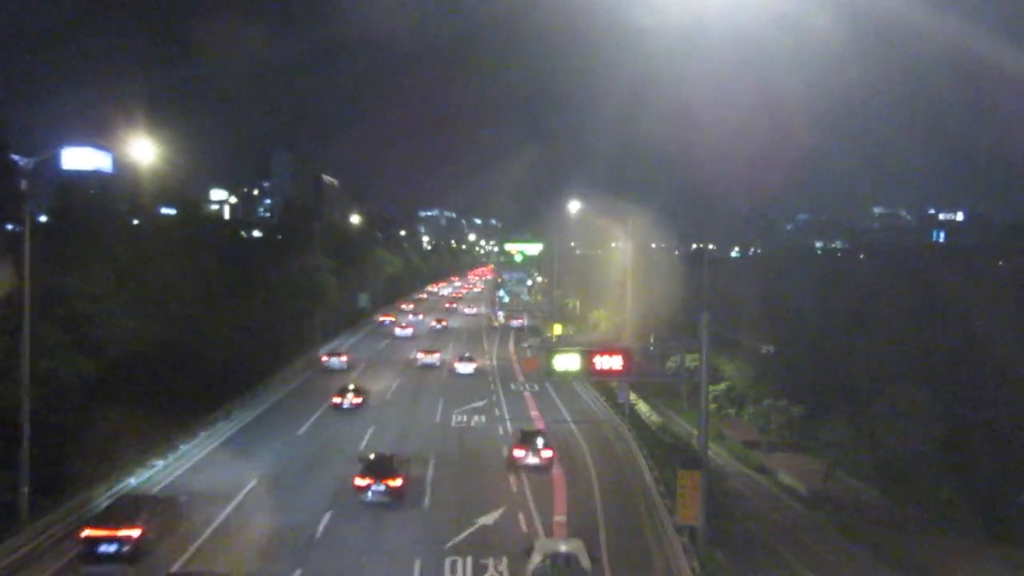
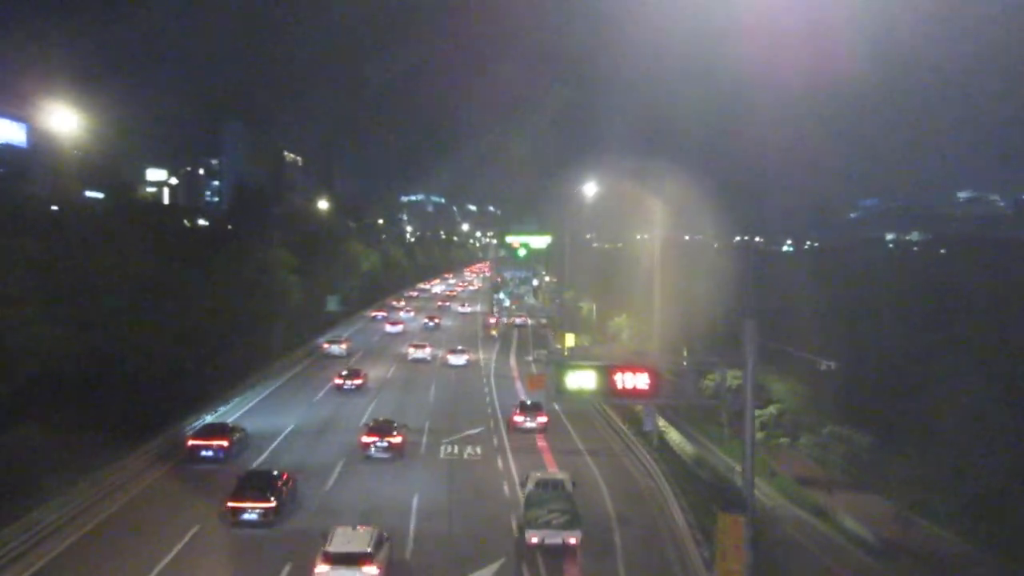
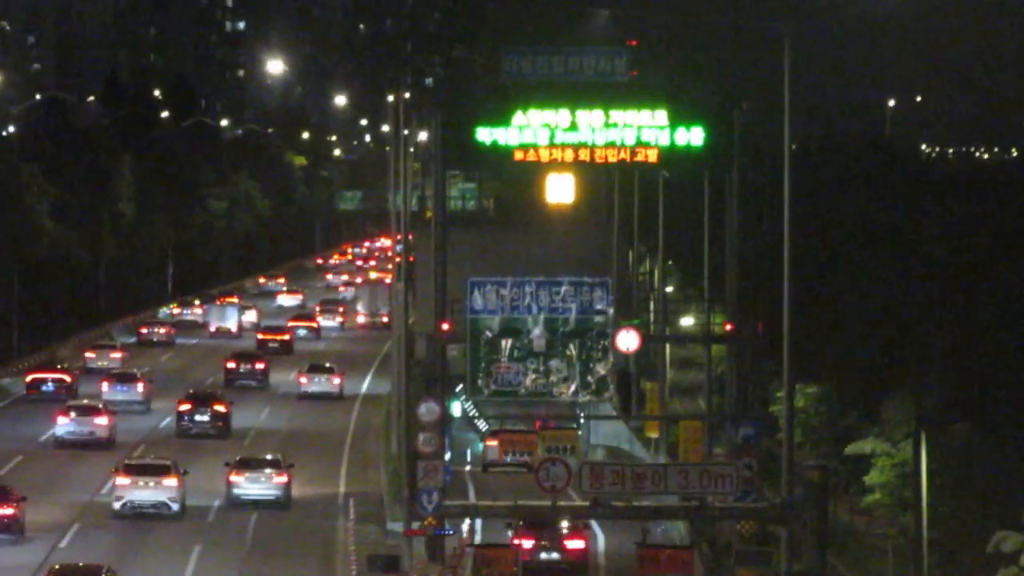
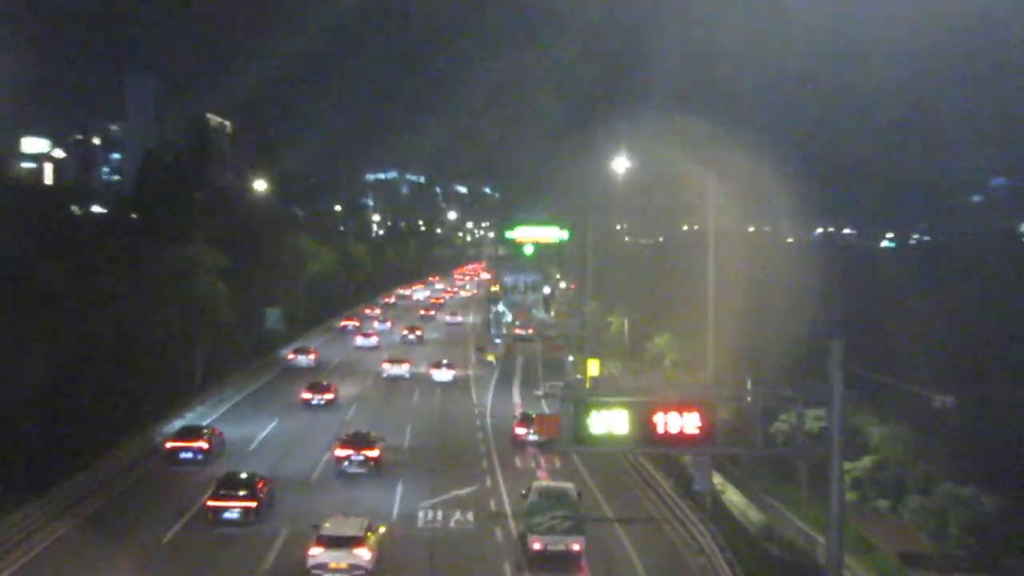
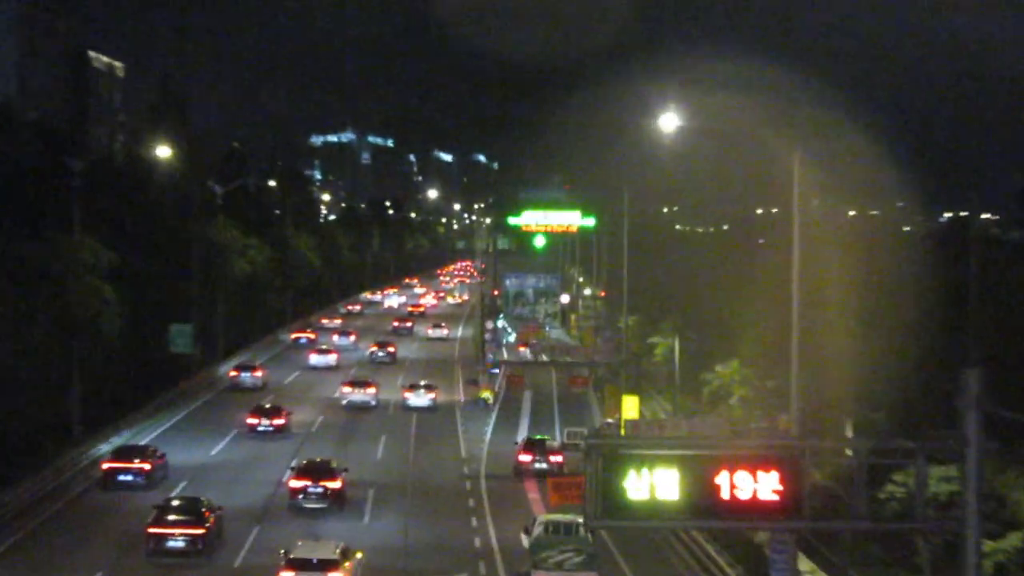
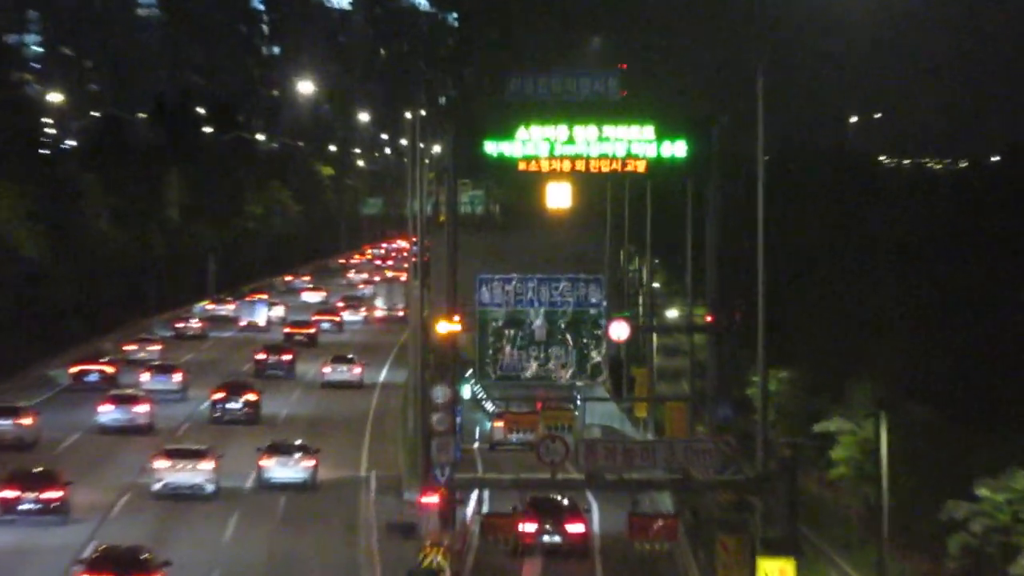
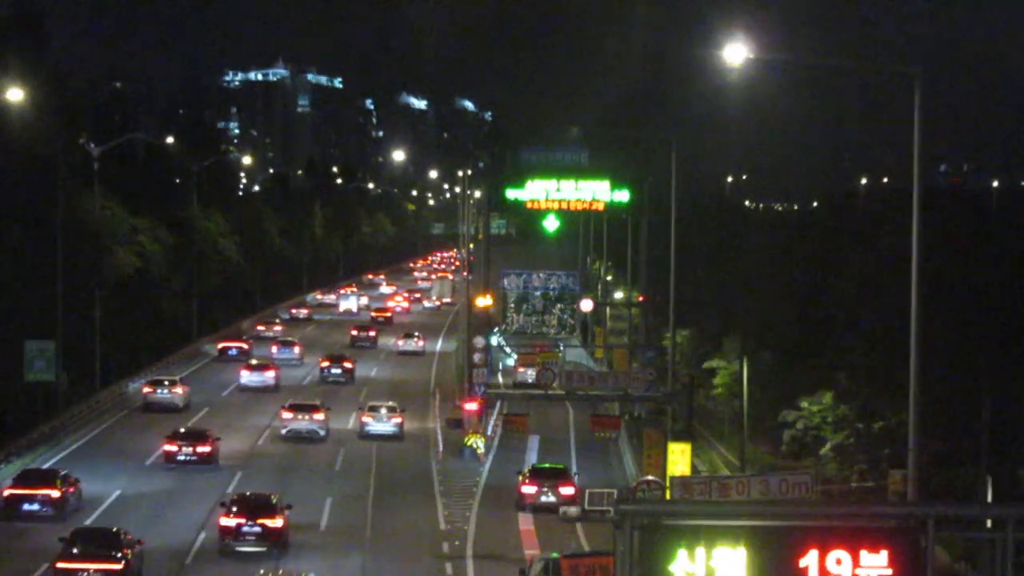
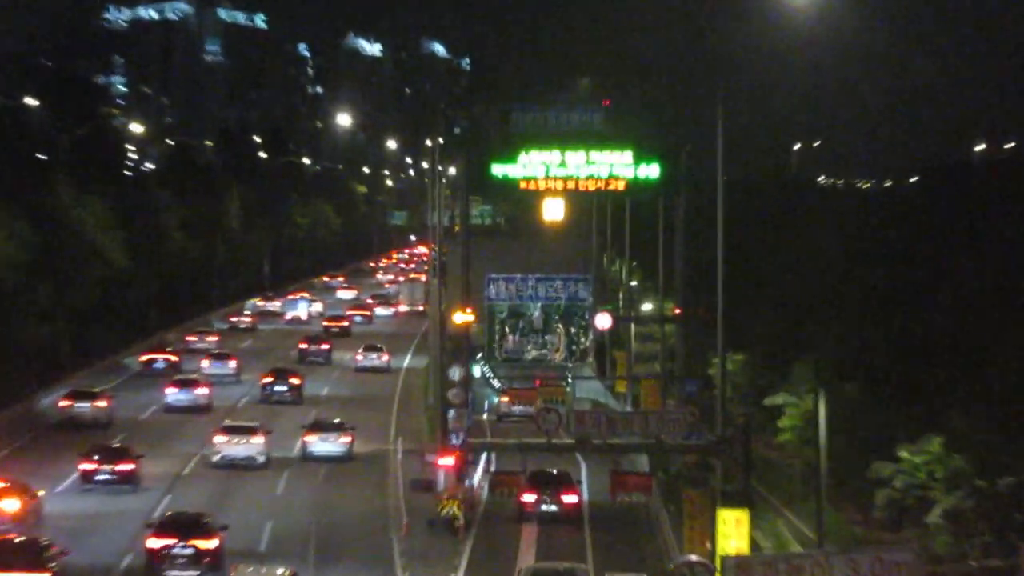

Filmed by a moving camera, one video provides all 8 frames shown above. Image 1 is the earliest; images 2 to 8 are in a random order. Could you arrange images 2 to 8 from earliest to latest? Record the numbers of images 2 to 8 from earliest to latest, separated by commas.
2, 4, 5, 7, 8, 6, 3
